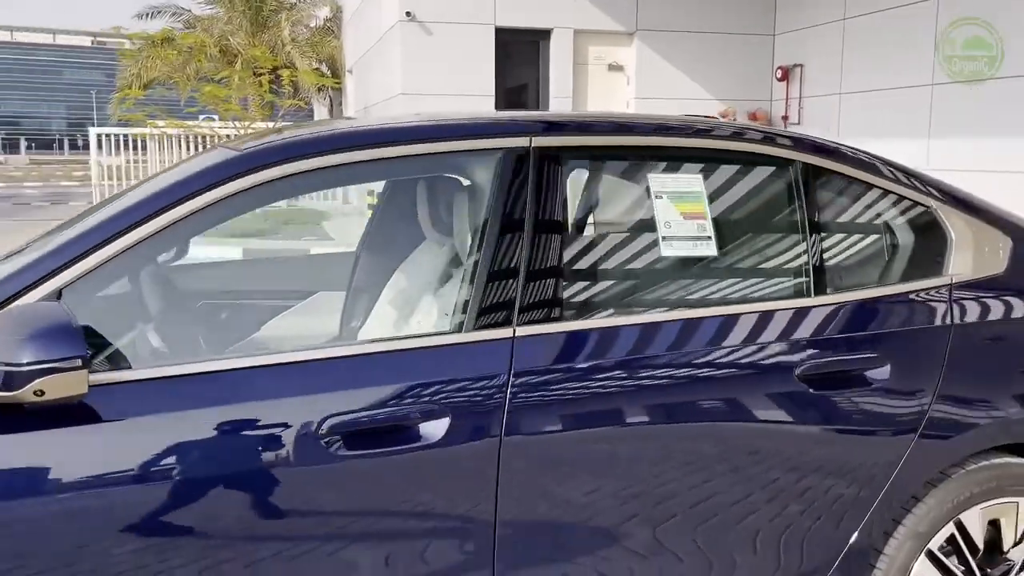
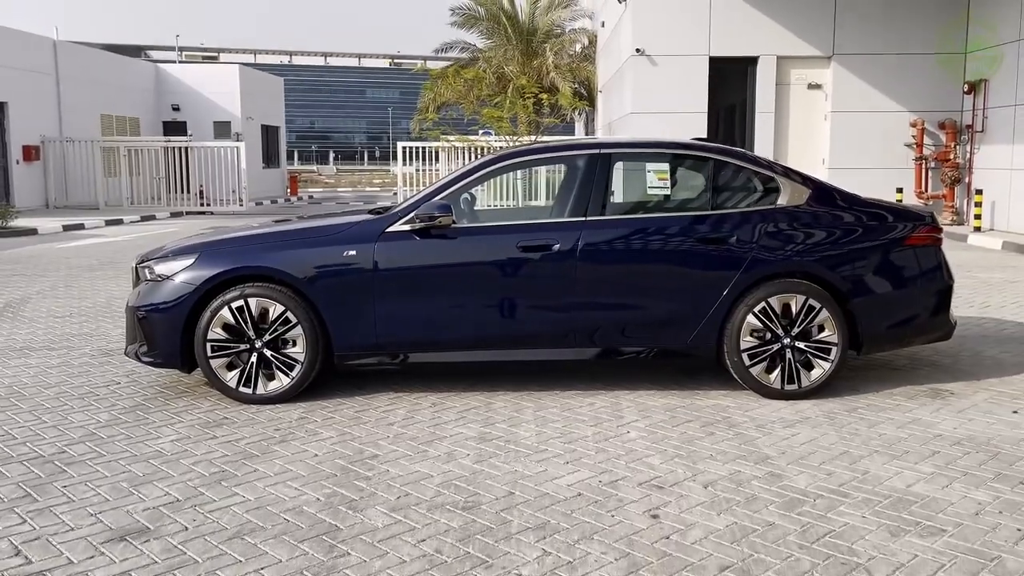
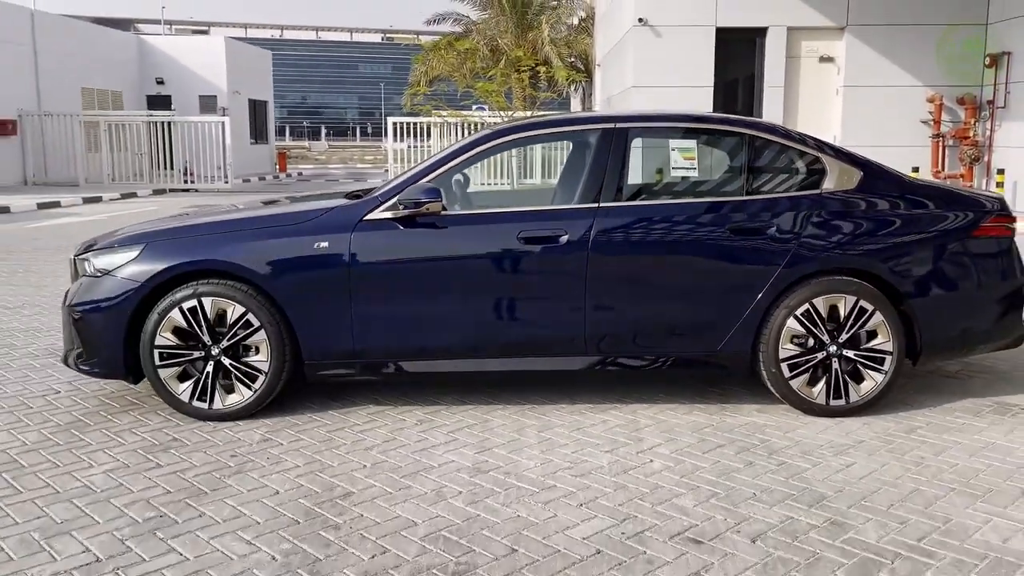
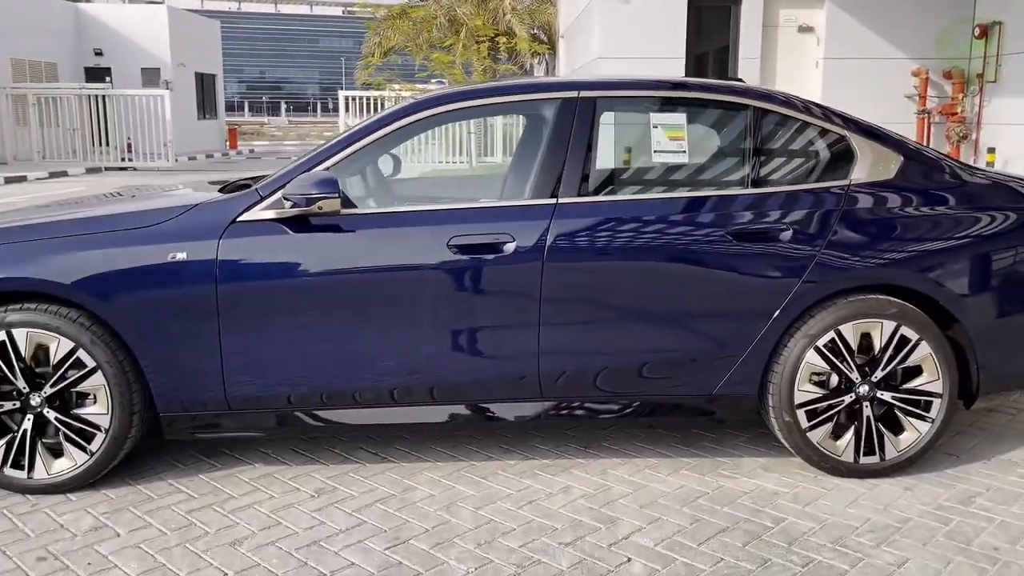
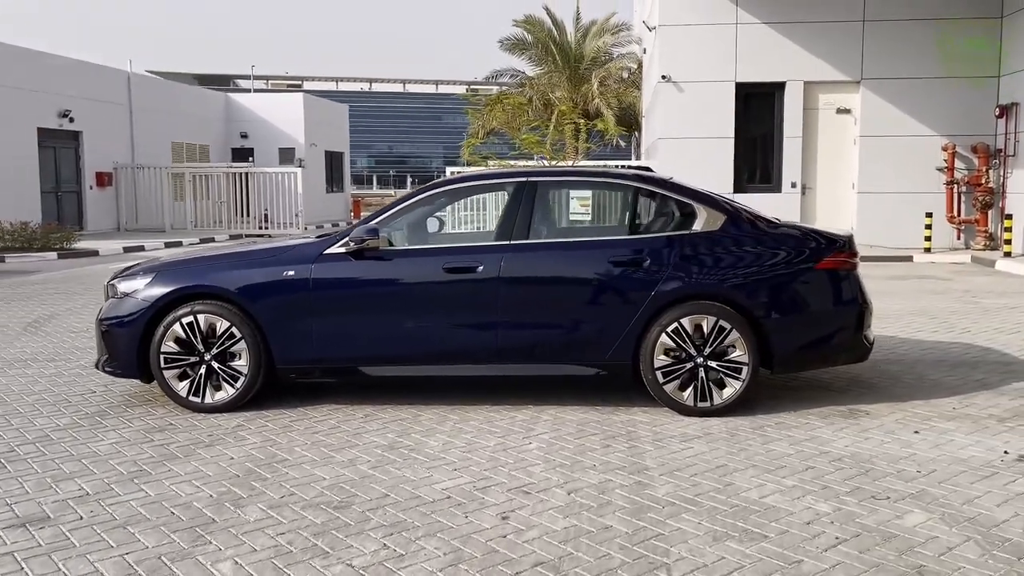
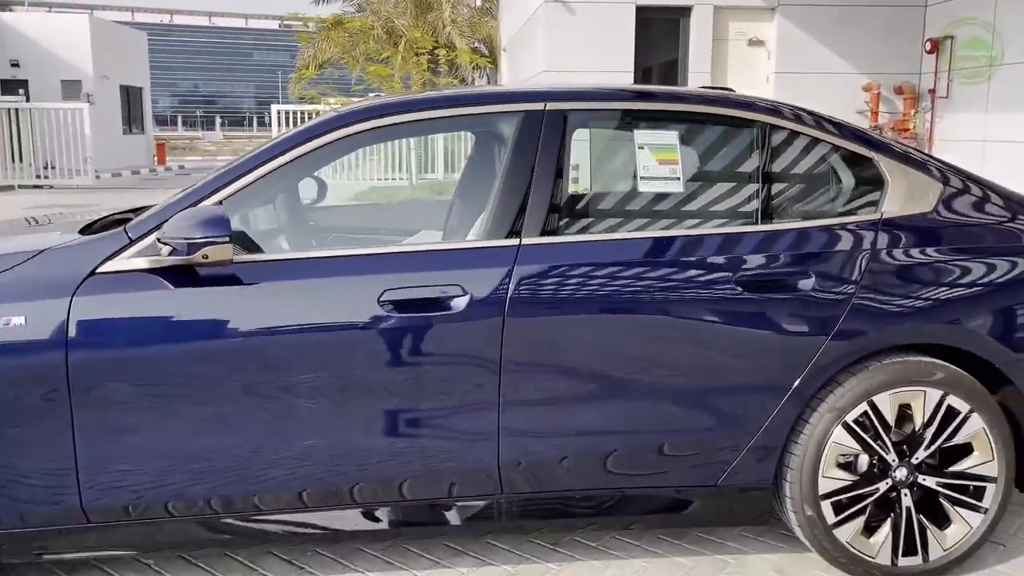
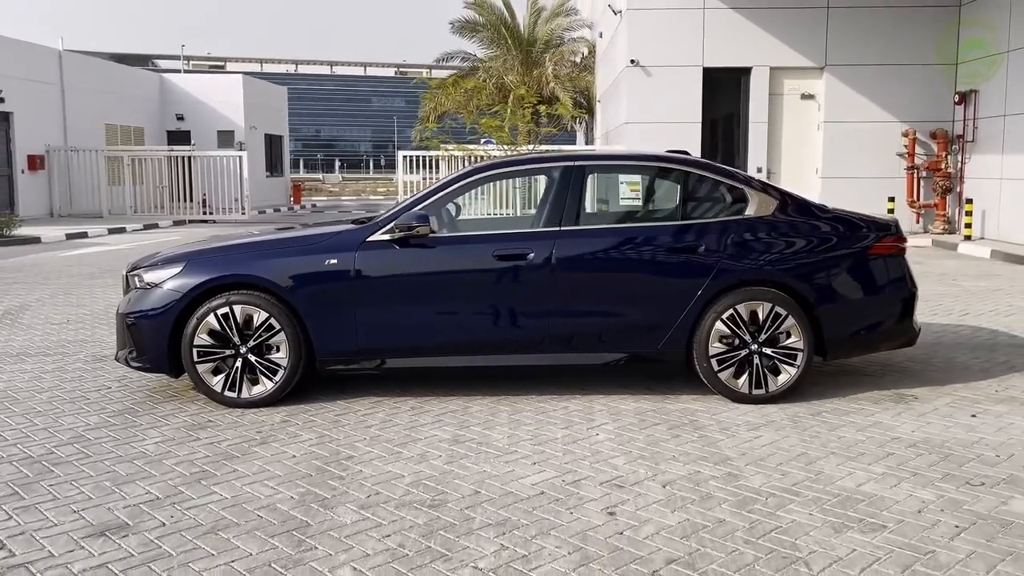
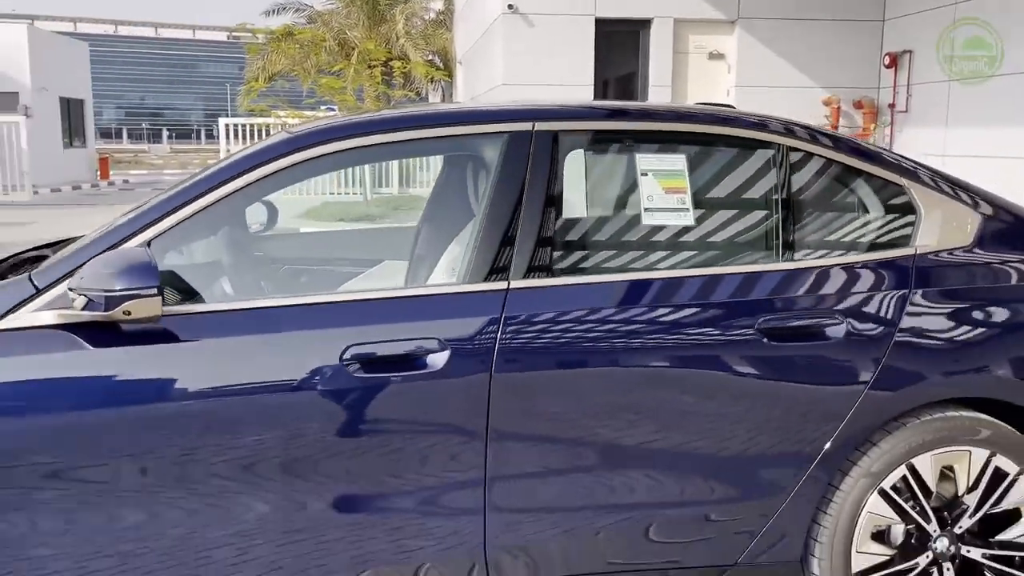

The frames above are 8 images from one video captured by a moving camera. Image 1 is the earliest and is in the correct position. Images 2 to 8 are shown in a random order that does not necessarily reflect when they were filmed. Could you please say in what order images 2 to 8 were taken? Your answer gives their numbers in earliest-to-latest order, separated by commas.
8, 6, 4, 3, 2, 7, 5
